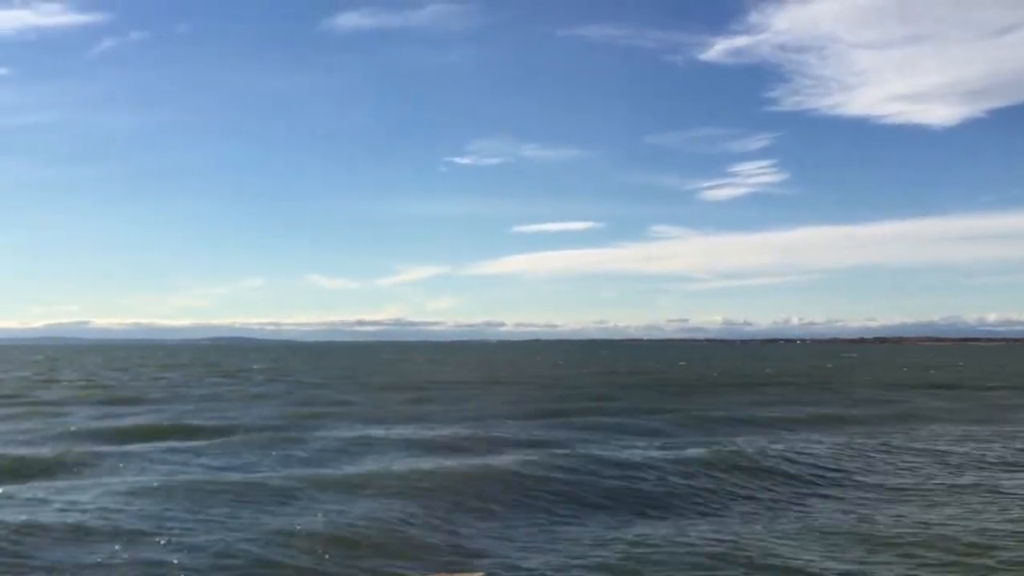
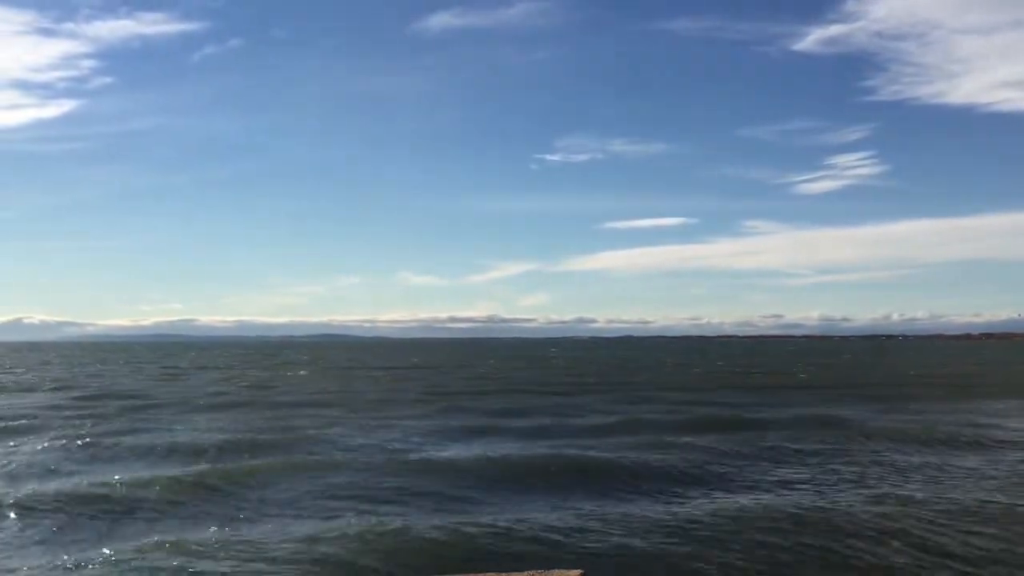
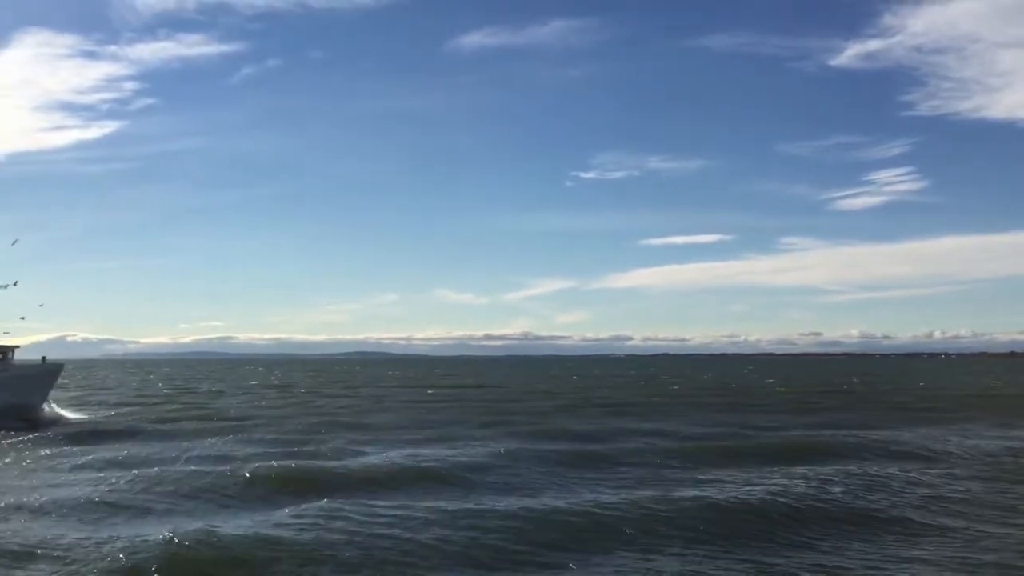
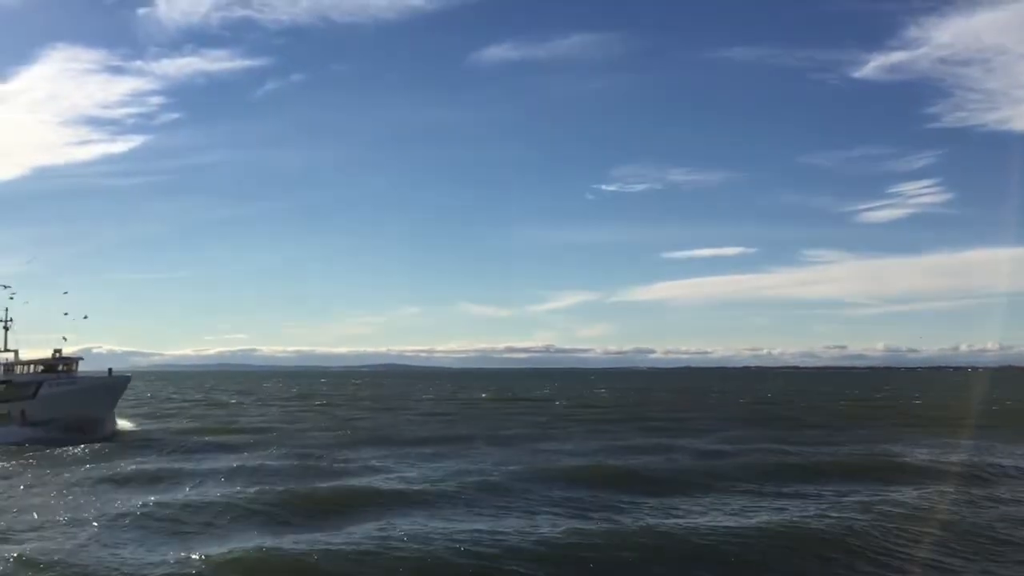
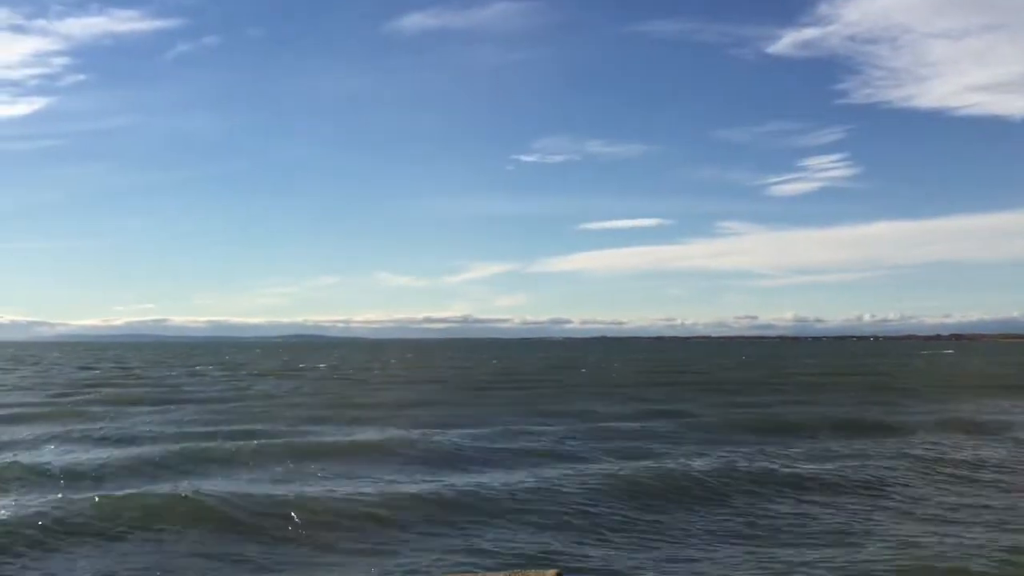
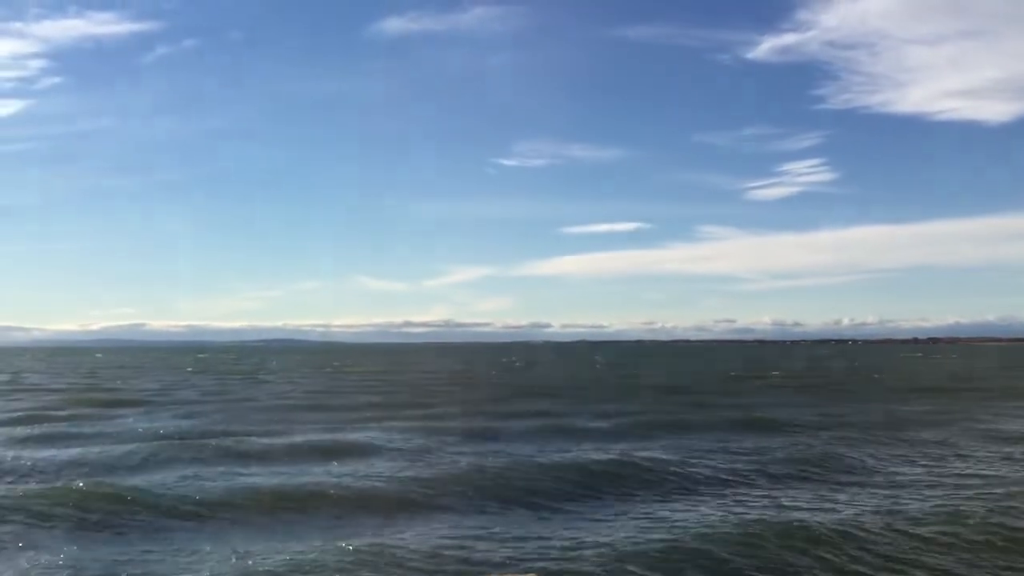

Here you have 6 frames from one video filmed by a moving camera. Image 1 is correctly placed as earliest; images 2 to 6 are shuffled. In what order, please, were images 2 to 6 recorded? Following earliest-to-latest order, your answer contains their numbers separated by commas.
6, 5, 2, 3, 4
